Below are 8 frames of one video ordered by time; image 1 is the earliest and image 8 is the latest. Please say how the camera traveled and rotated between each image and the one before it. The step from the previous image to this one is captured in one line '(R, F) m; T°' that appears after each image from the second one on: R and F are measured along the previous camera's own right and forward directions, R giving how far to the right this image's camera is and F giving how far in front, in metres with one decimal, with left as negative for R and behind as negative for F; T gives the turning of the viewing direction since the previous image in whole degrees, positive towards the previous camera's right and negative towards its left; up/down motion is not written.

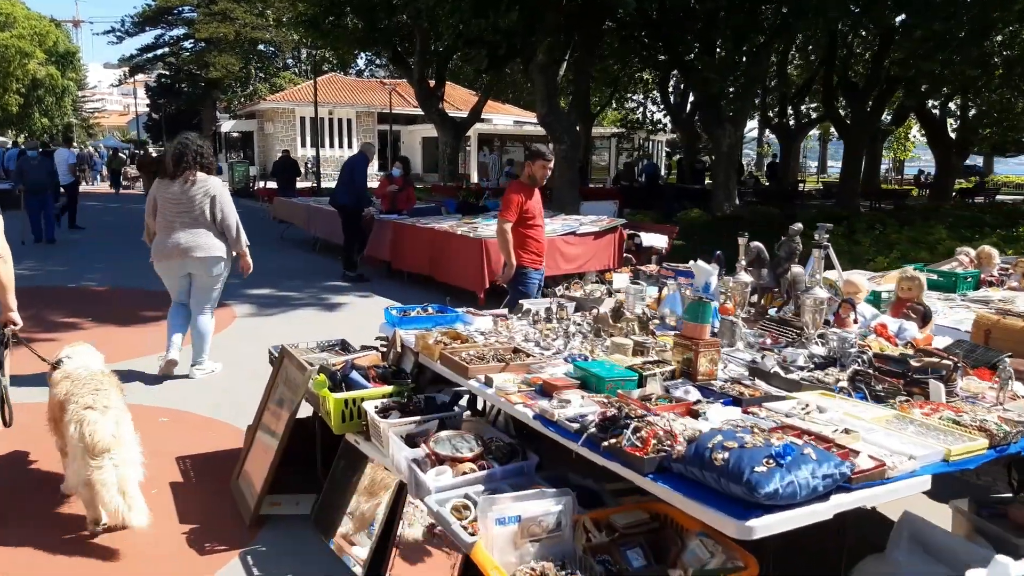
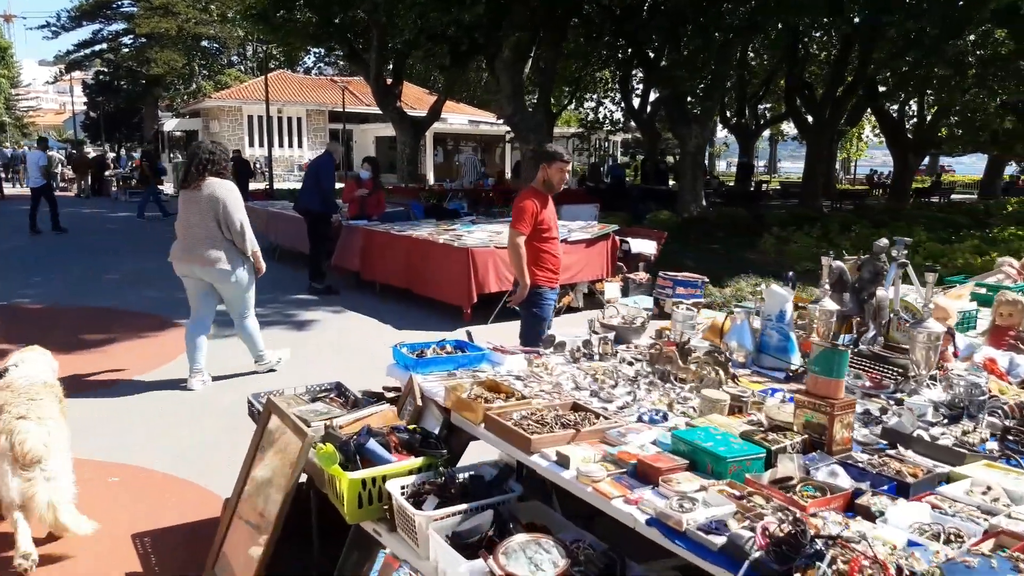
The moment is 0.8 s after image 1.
(-0.4, +0.8) m; +3°
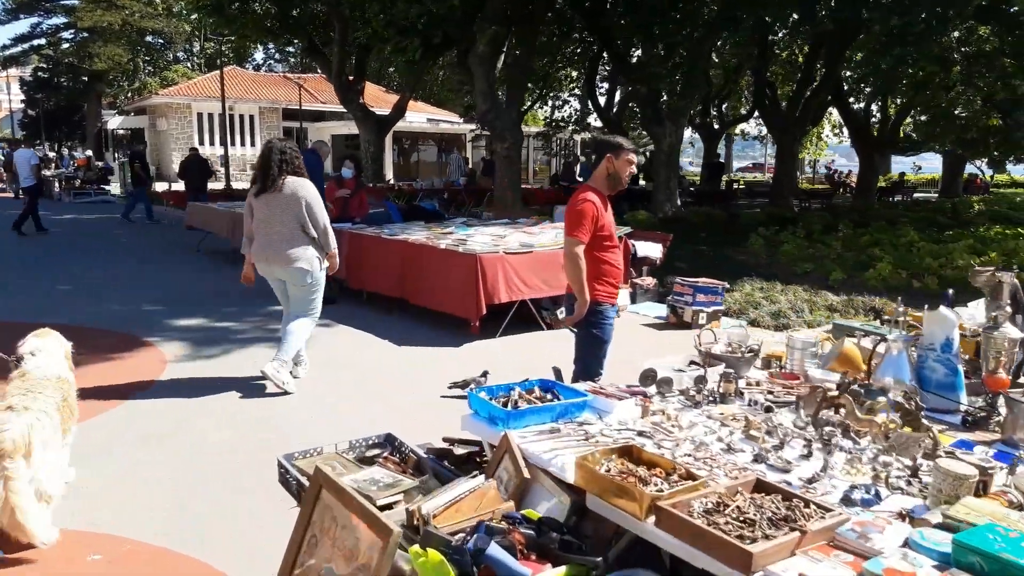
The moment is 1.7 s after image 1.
(-0.5, +0.8) m; +3°
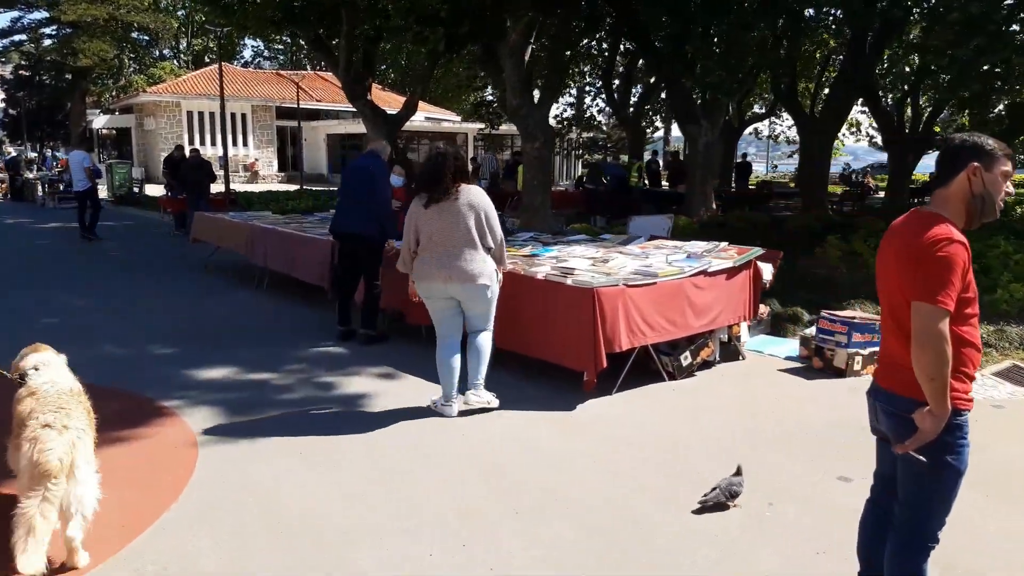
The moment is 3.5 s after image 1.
(-0.9, +1.6) m; +1°
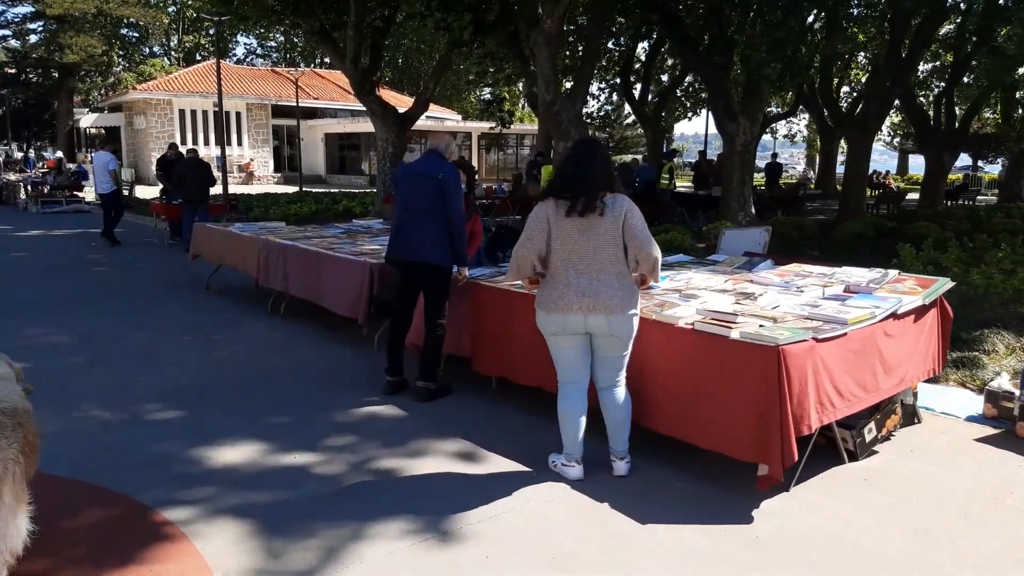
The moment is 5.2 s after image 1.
(-0.7, +1.6) m; +1°
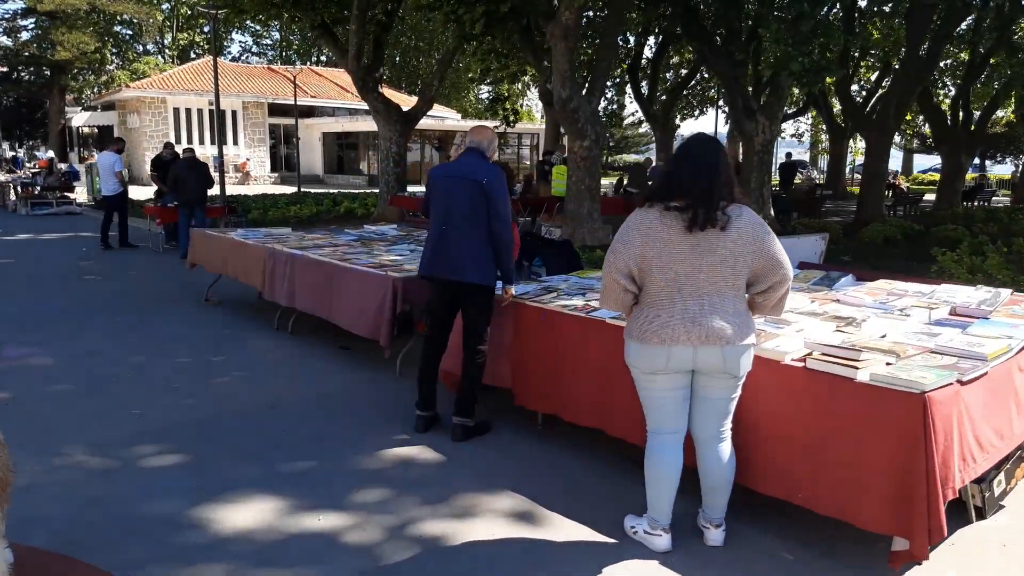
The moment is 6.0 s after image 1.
(-0.3, +0.7) m; 0°
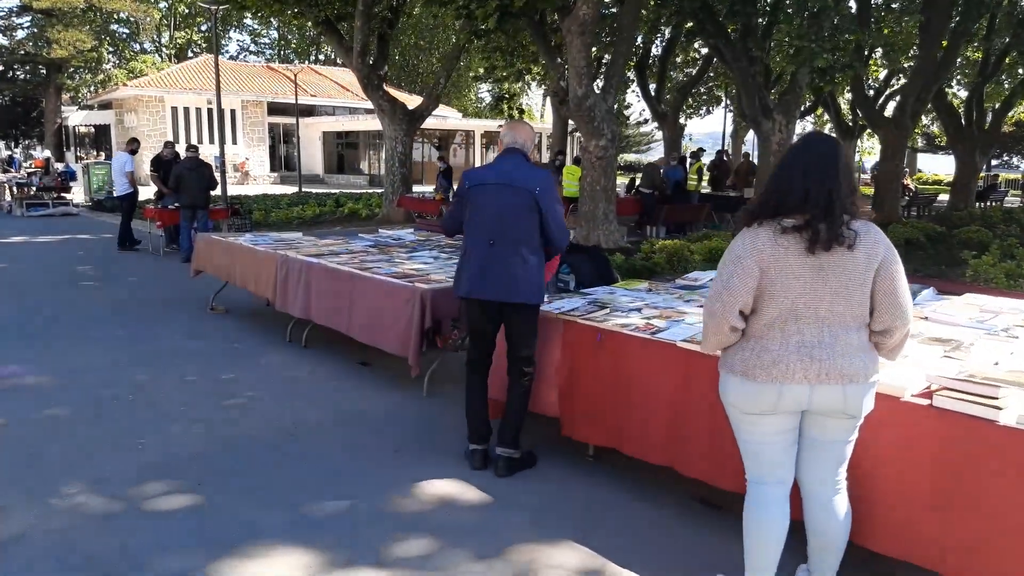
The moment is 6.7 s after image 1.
(-0.3, +0.5) m; 0°
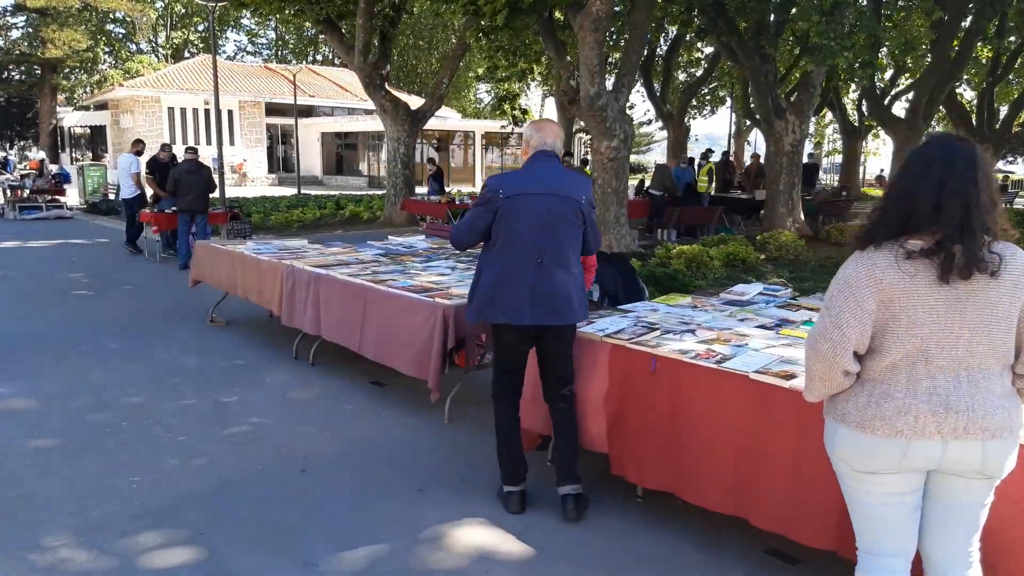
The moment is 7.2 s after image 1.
(-0.2, +0.5) m; 0°
